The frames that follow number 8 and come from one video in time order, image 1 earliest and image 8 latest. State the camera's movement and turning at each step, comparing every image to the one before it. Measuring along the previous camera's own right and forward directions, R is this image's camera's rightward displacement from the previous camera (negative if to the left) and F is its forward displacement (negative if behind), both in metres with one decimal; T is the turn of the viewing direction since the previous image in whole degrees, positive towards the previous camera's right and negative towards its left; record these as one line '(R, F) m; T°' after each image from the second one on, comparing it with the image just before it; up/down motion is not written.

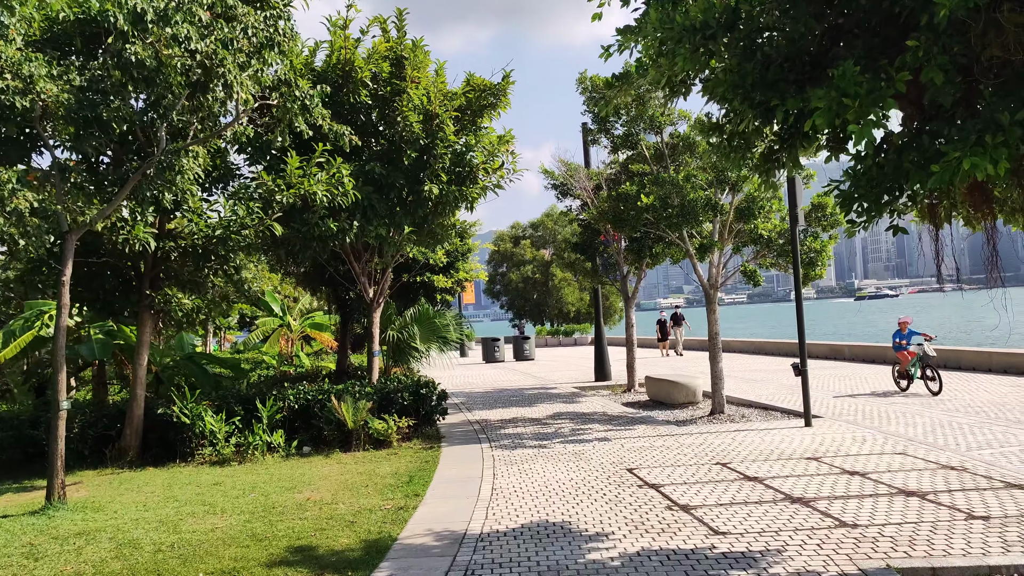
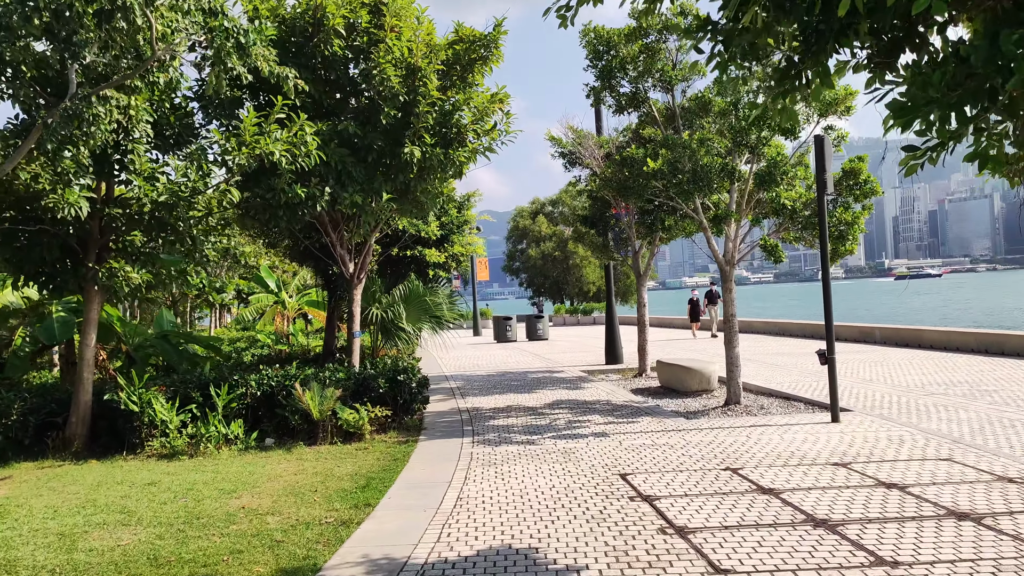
(+0.4, +1.1) m; -2°
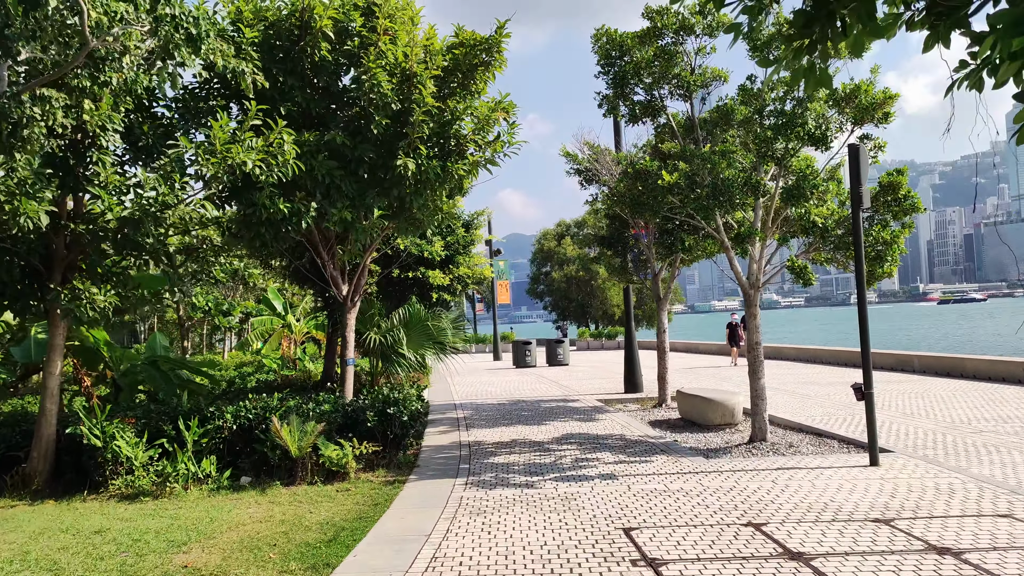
(+0.3, +0.8) m; -2°
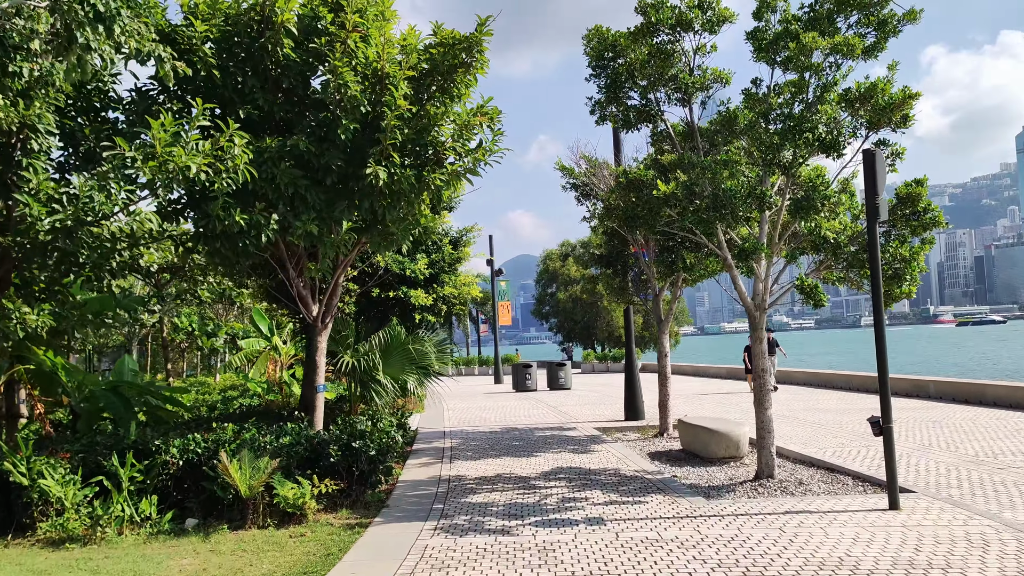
(+0.3, +0.8) m; -1°
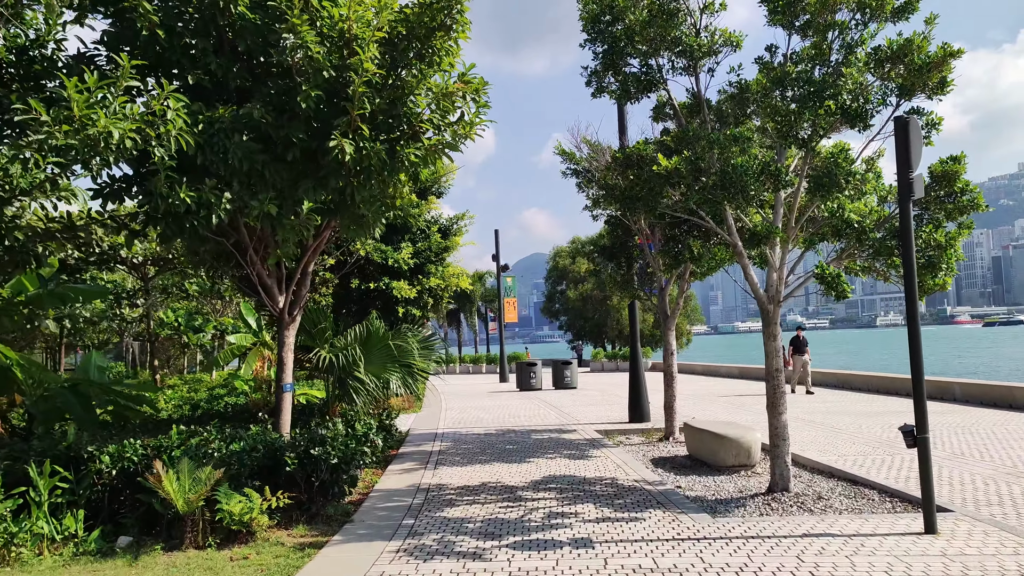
(+0.2, +0.9) m; -1°
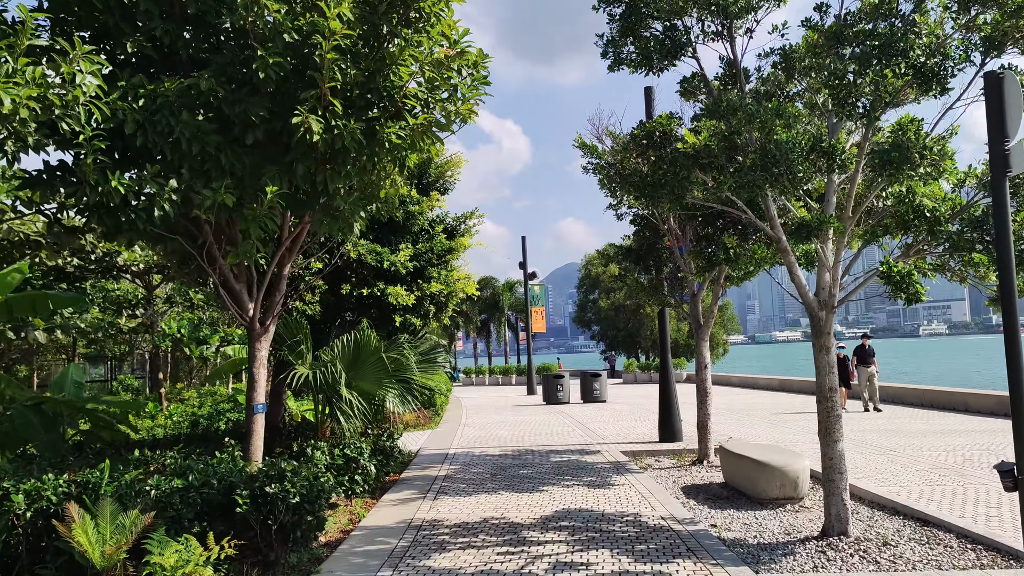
(+0.2, +1.1) m; -2°
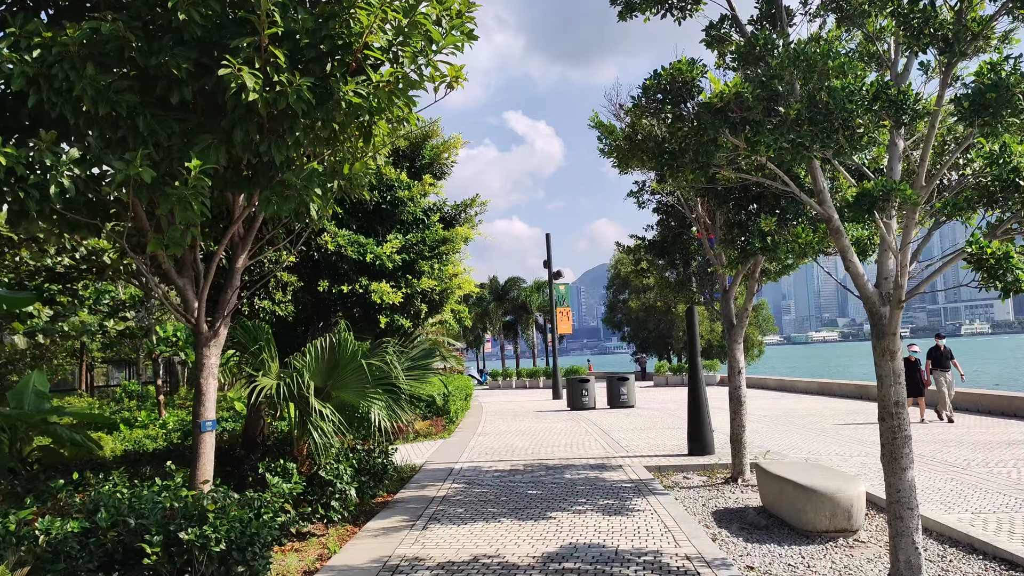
(+0.3, +1.2) m; -2°
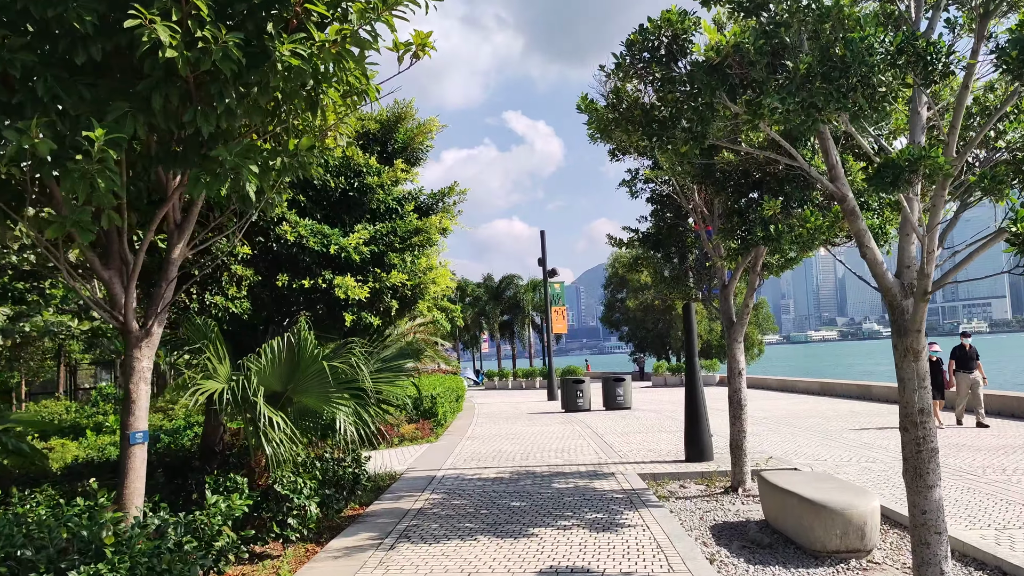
(+0.2, +0.7) m; 0°
